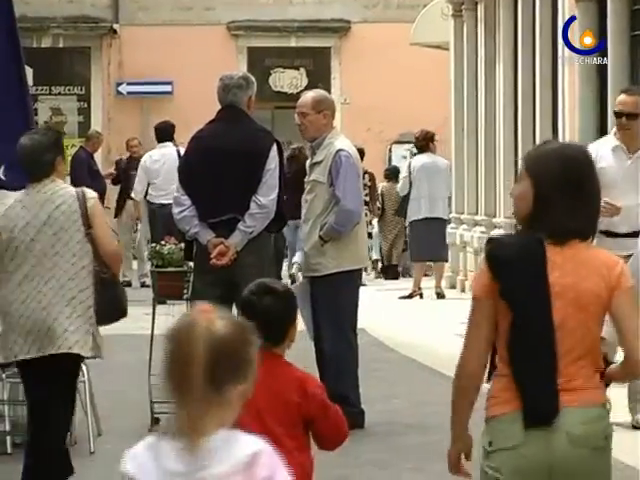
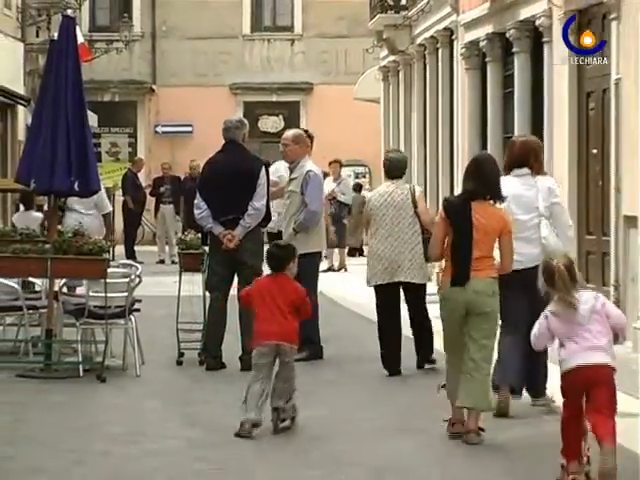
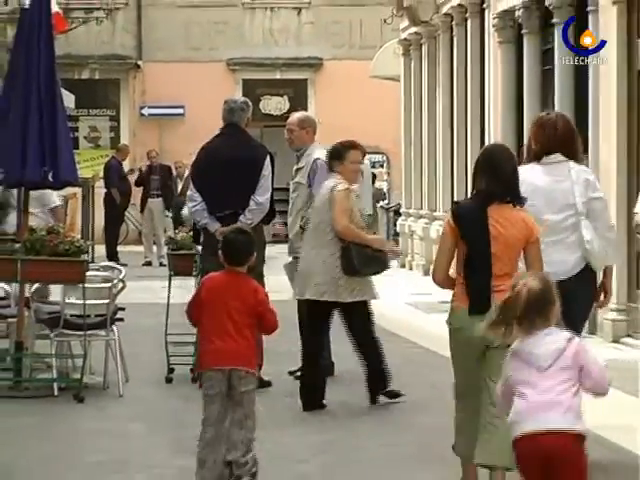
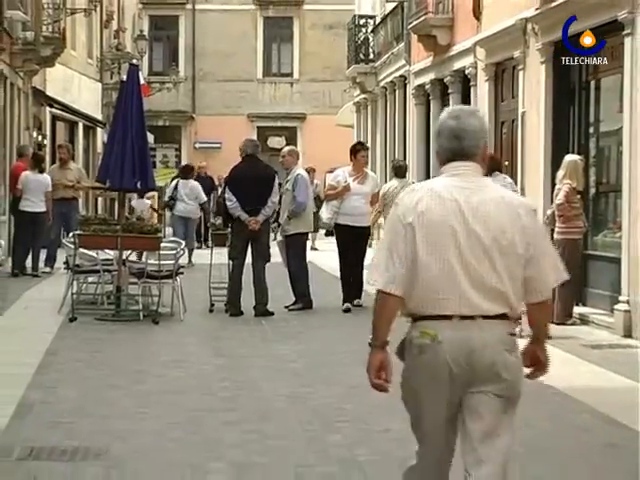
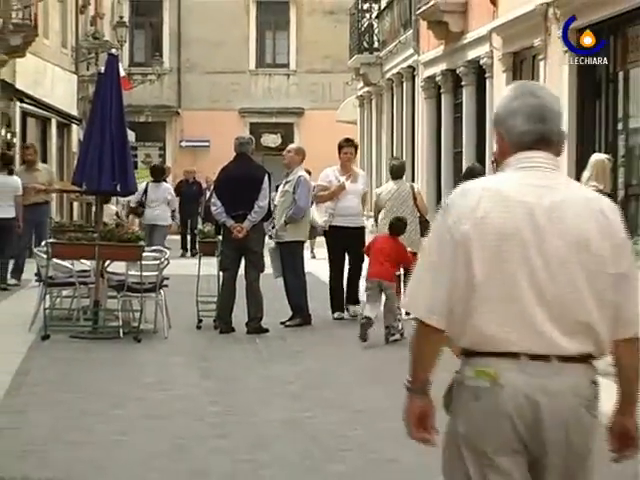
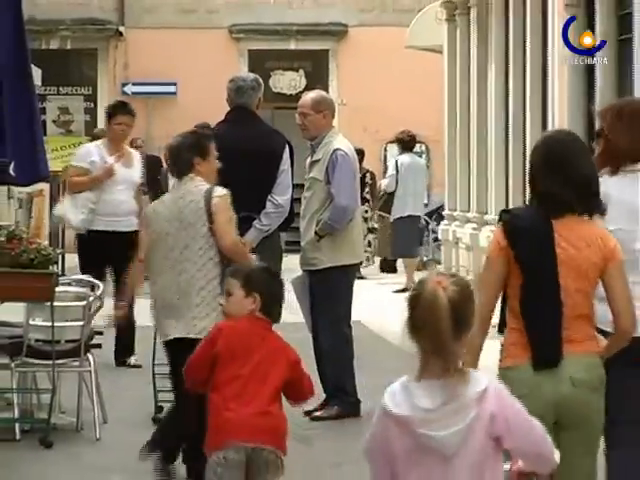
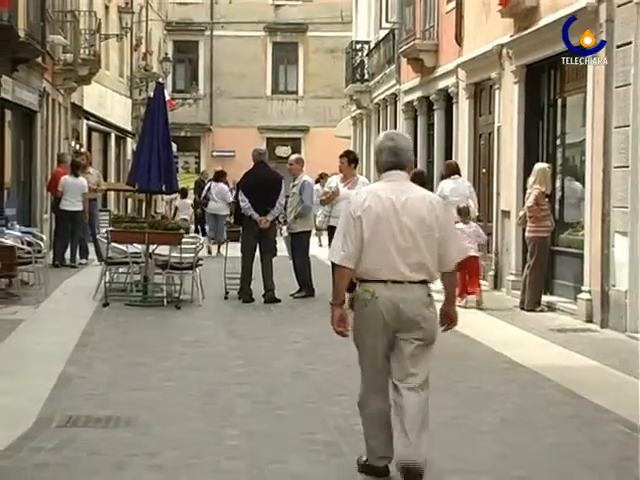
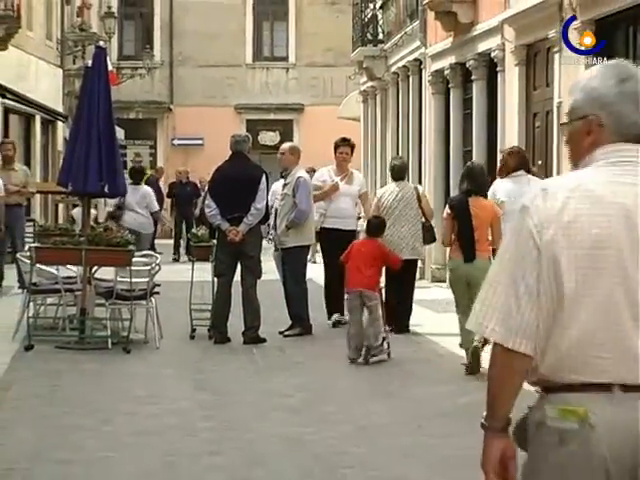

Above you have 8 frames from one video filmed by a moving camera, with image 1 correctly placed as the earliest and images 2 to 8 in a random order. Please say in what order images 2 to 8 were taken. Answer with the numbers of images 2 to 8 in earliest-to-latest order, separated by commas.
6, 3, 2, 8, 5, 4, 7
